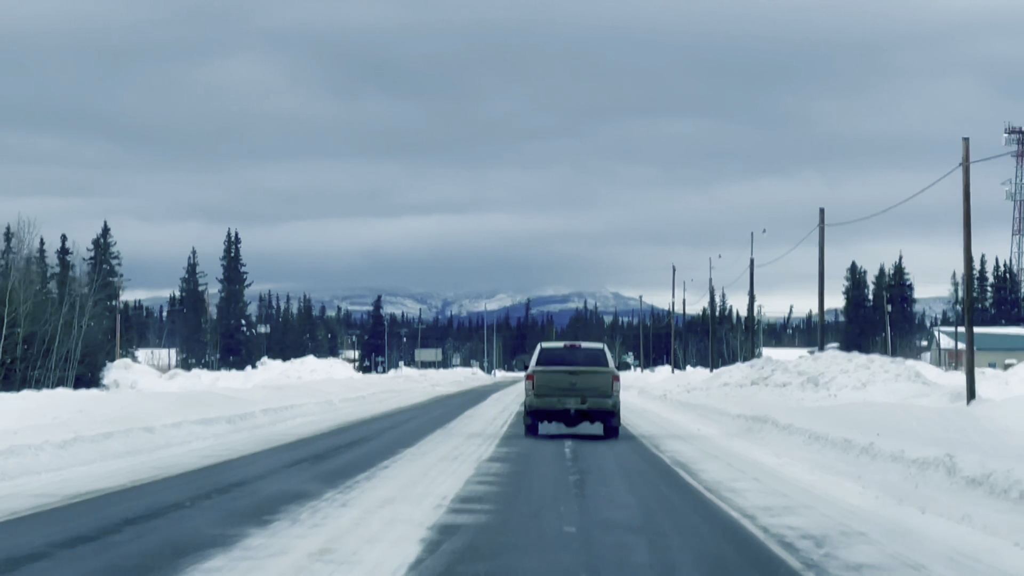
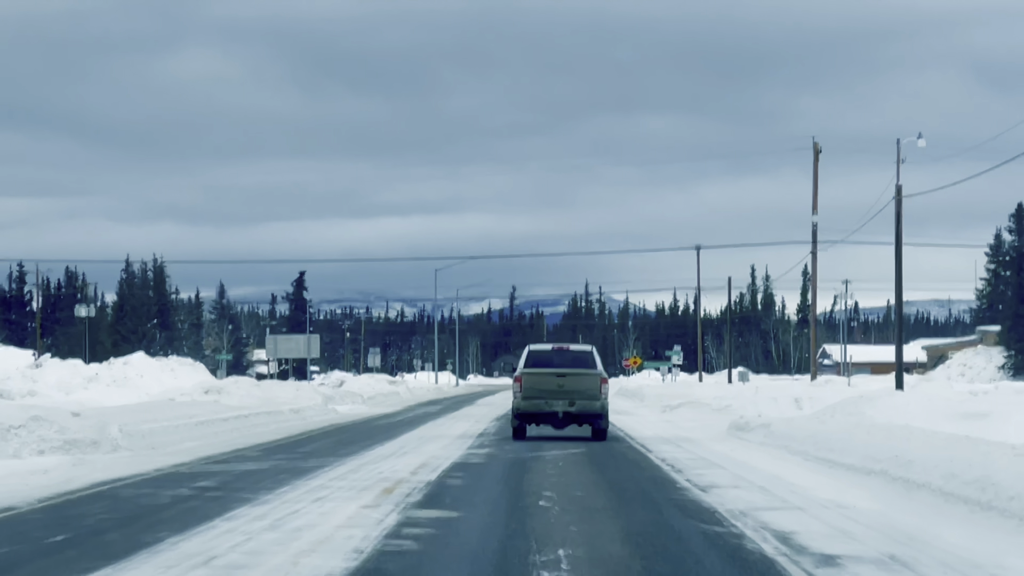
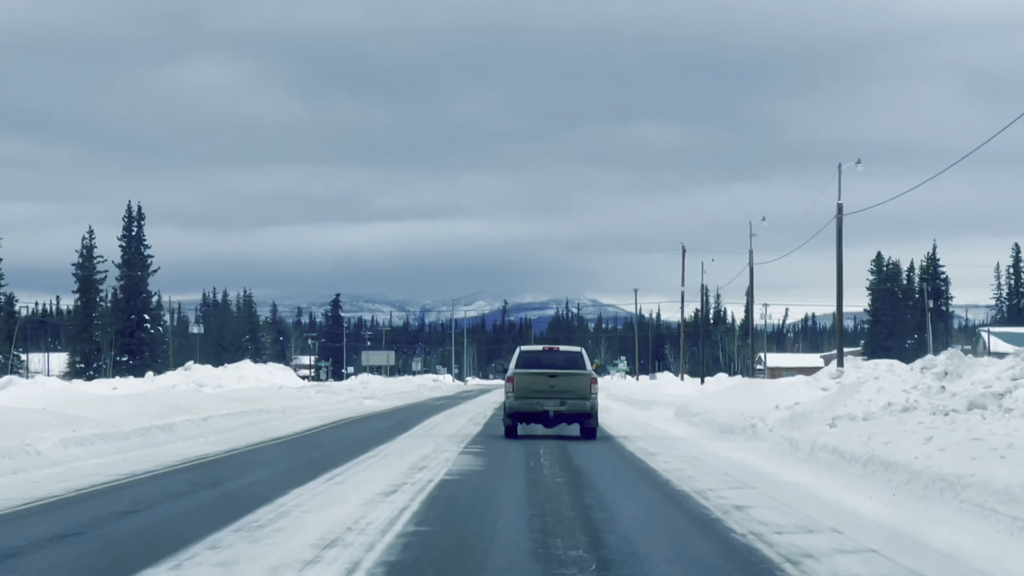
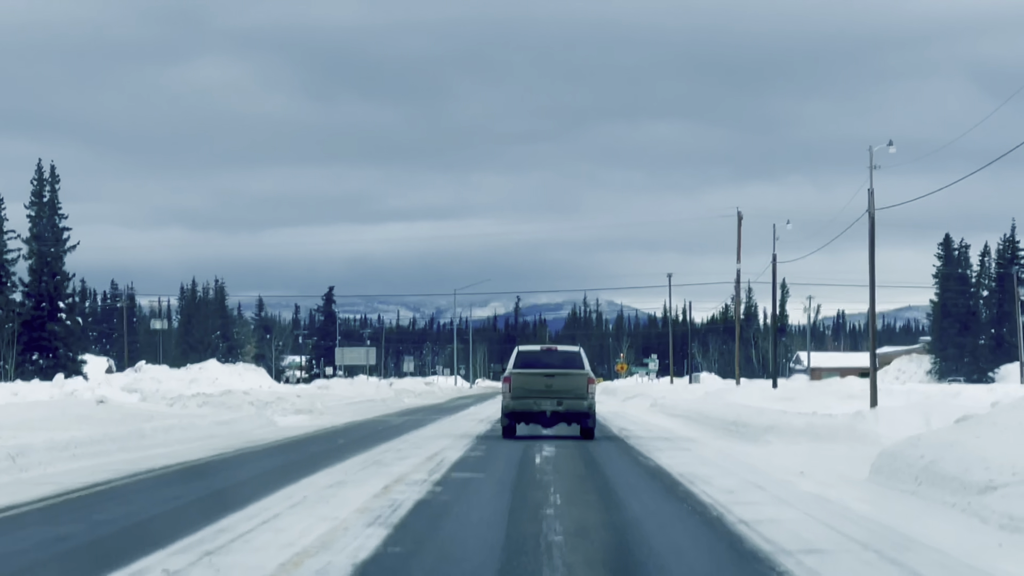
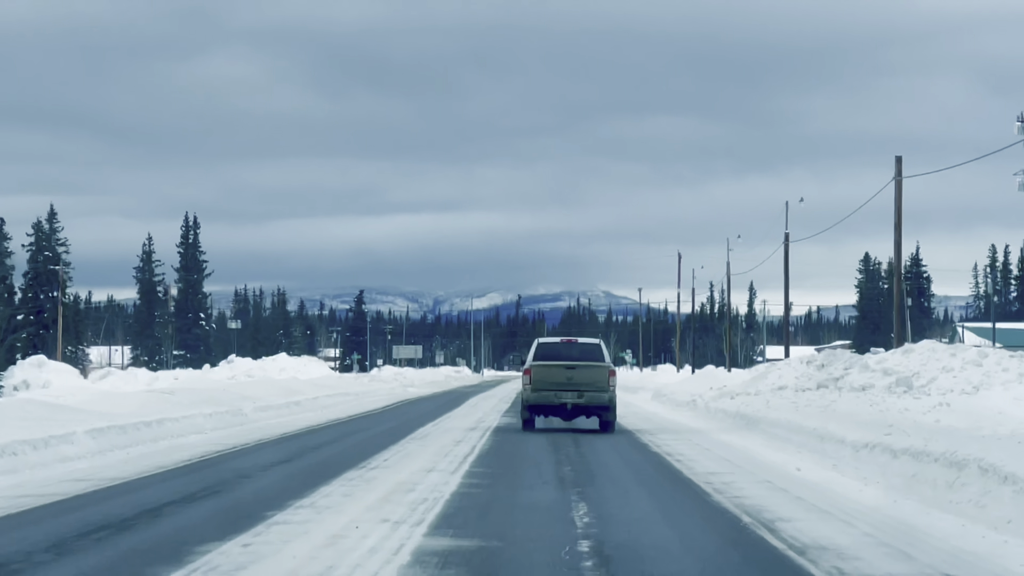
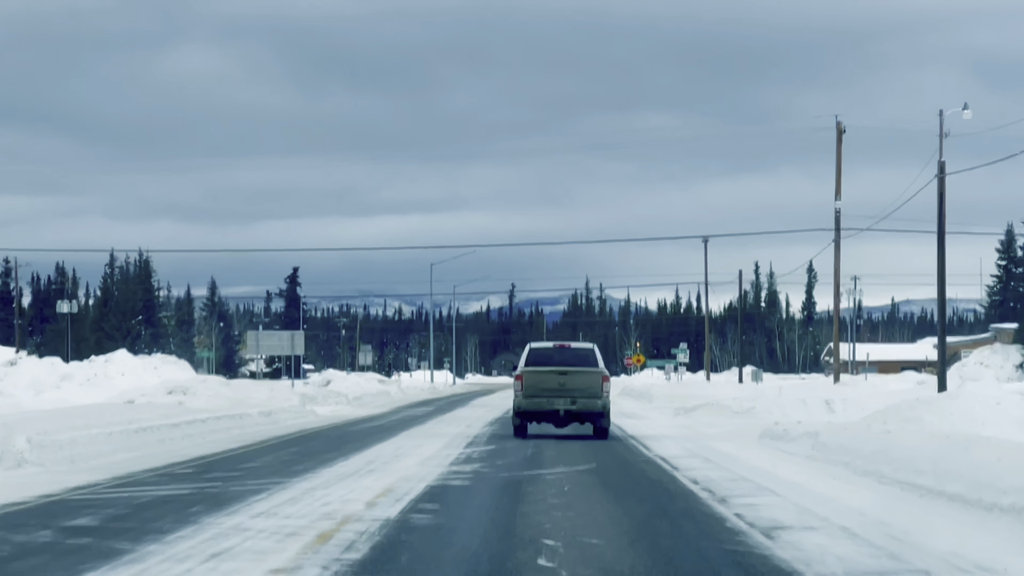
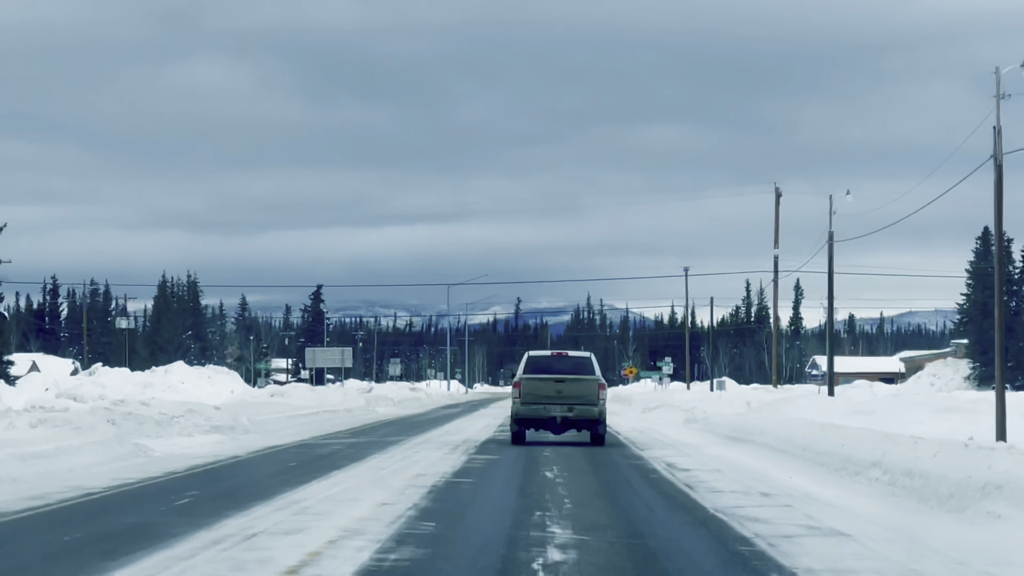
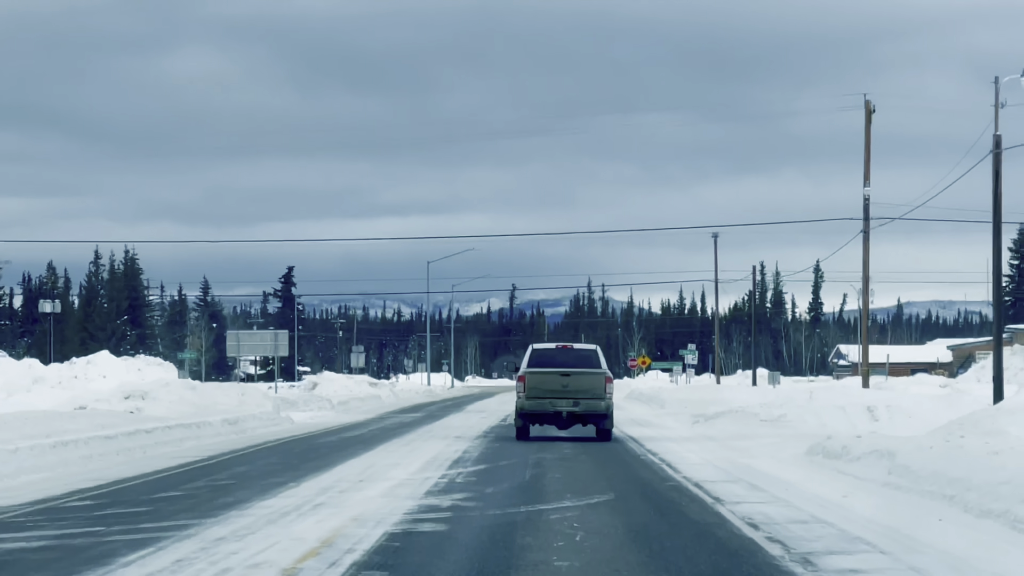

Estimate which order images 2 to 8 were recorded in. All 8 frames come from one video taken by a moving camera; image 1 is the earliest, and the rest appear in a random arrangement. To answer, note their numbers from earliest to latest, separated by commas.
5, 3, 4, 7, 2, 6, 8
